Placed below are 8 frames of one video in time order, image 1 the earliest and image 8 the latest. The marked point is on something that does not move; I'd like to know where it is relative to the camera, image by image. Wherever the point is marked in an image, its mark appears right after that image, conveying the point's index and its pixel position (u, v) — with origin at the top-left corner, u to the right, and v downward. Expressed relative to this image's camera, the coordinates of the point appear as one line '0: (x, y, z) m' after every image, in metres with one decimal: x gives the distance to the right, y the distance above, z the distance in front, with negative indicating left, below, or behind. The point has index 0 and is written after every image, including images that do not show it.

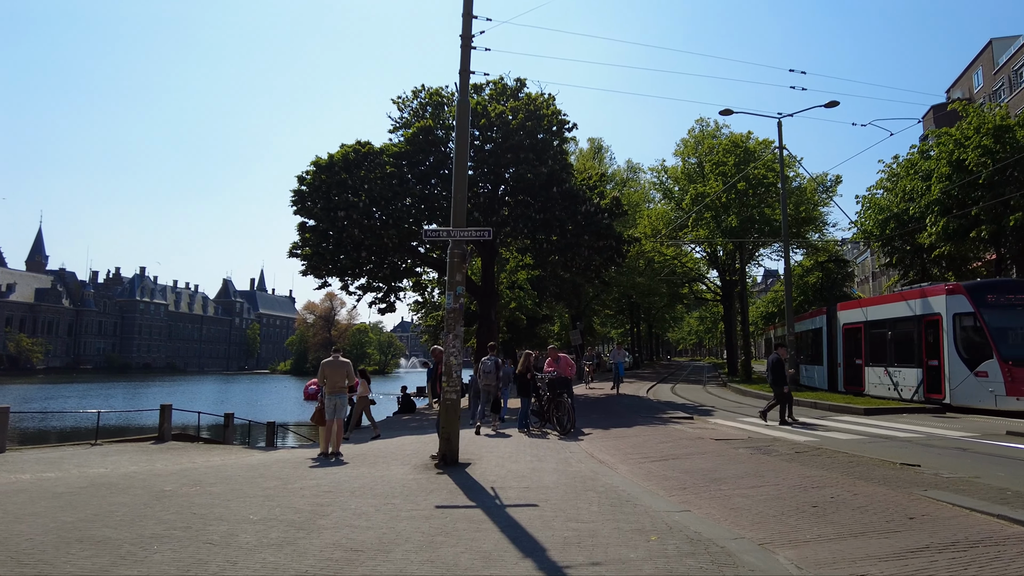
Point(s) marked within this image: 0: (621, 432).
0: (+2.1, -2.9, +13.5) m
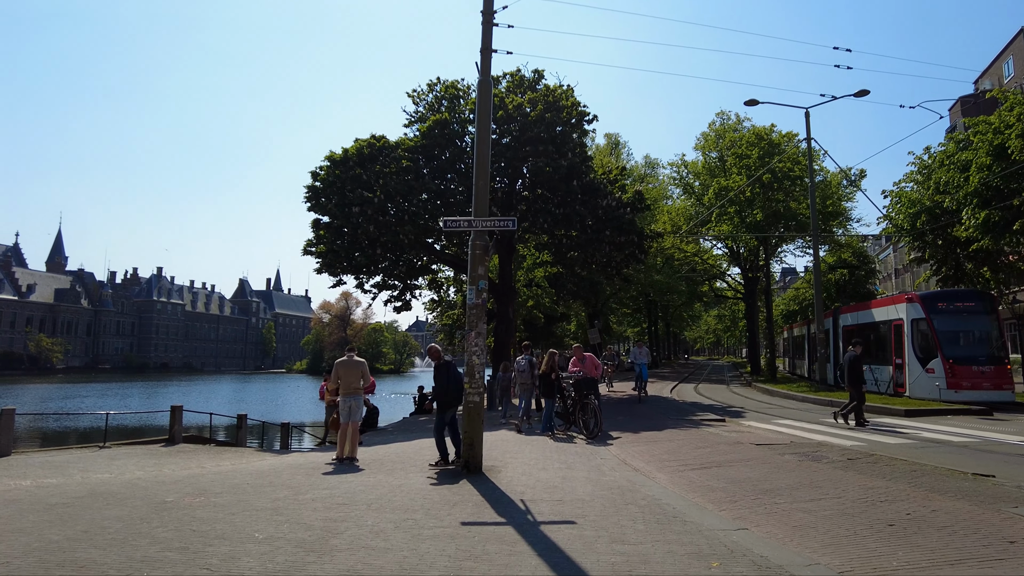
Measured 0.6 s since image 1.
0: (+2.6, -2.8, +12.7) m
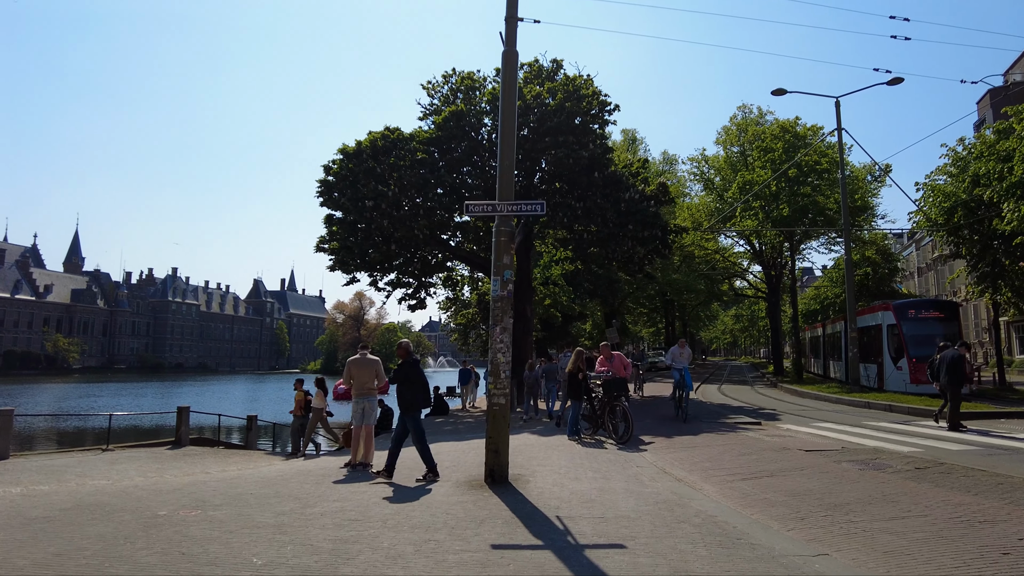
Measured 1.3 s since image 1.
0: (+3.0, -2.6, +11.8) m
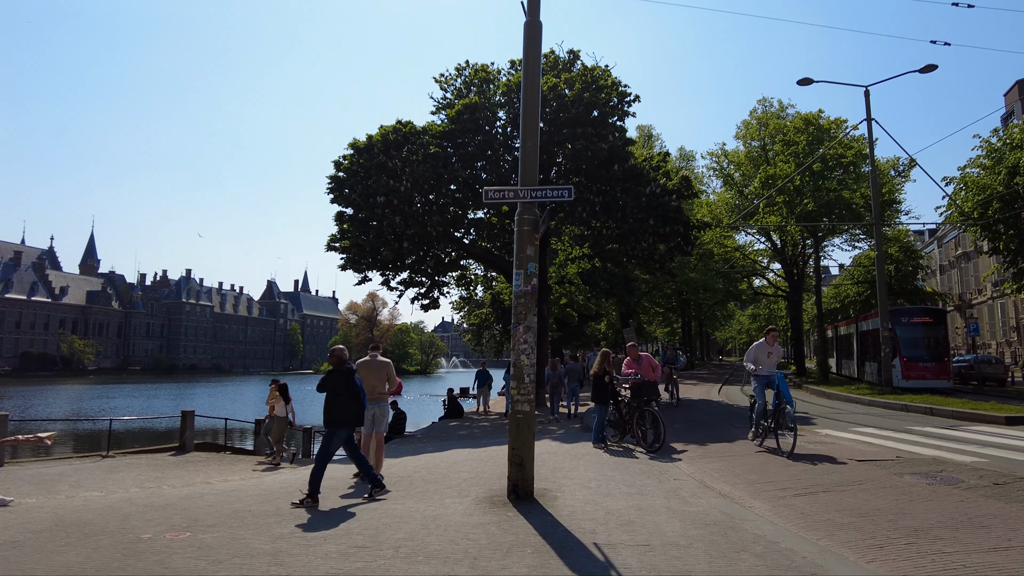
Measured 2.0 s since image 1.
0: (+3.3, -2.6, +10.9) m
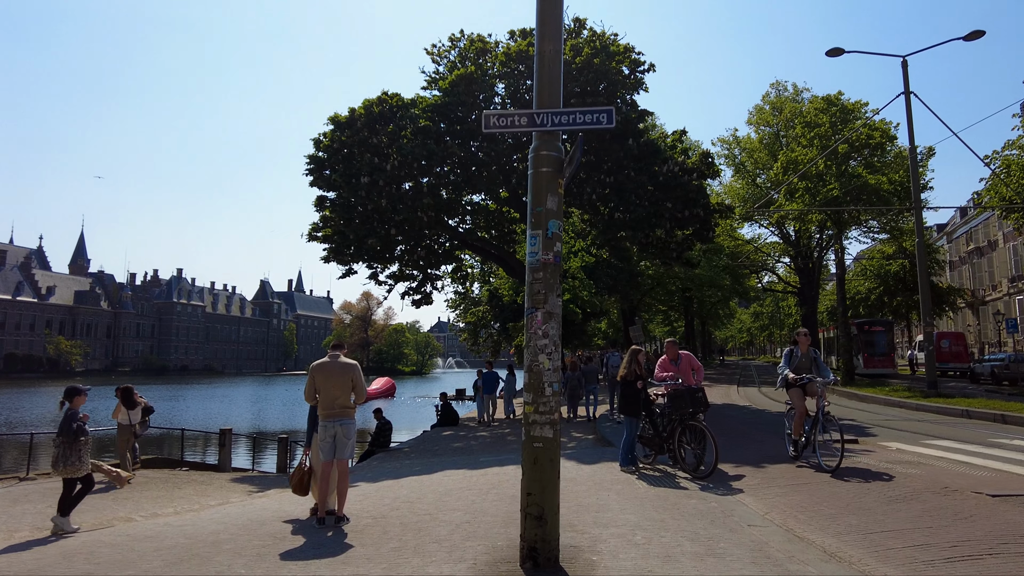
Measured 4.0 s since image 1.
0: (+3.4, -2.3, +8.5) m
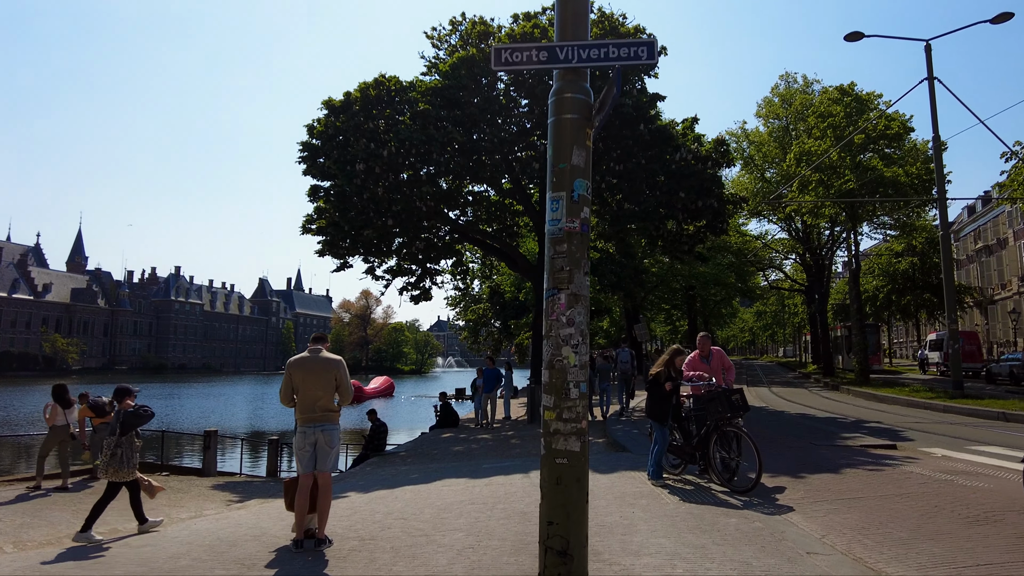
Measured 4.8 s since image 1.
0: (+3.5, -2.2, +7.4) m
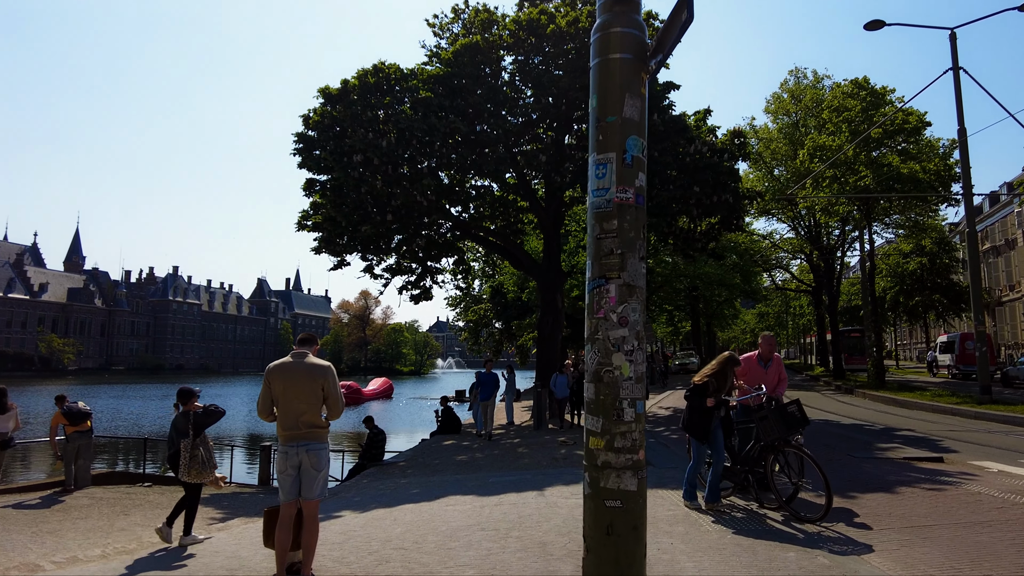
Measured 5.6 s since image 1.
0: (+3.7, -2.1, +6.5) m
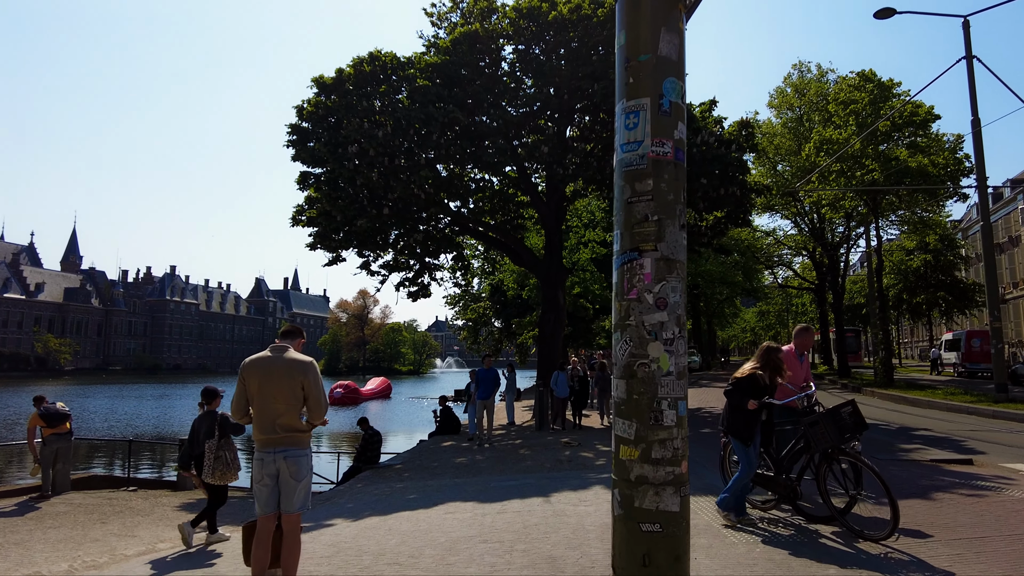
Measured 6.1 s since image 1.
0: (+3.7, -2.0, +5.9) m
